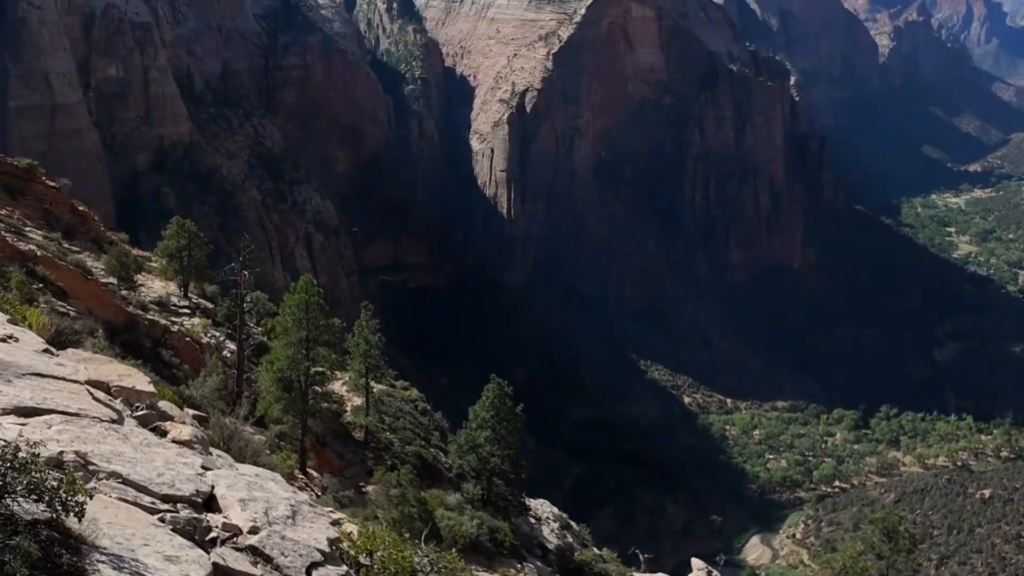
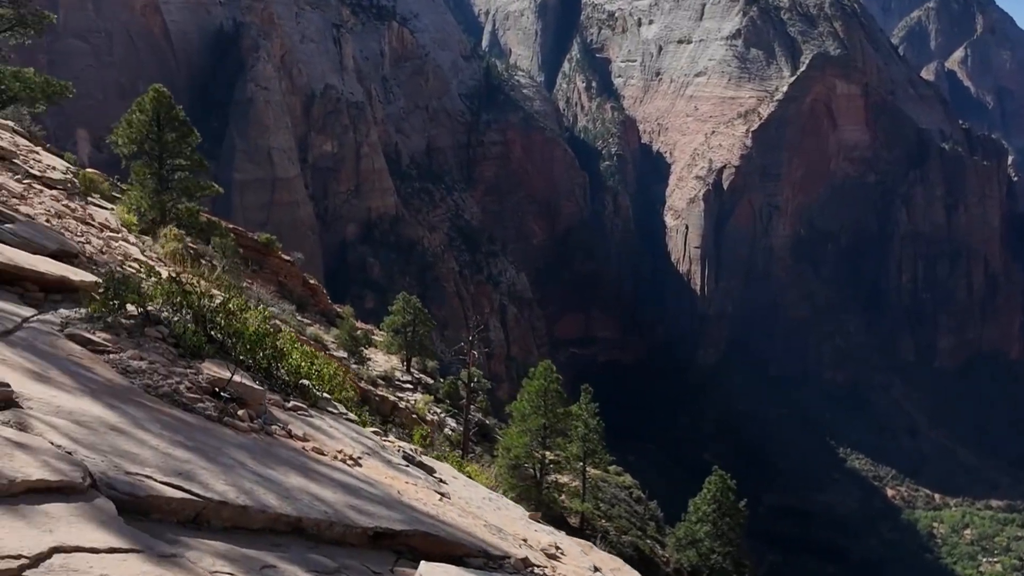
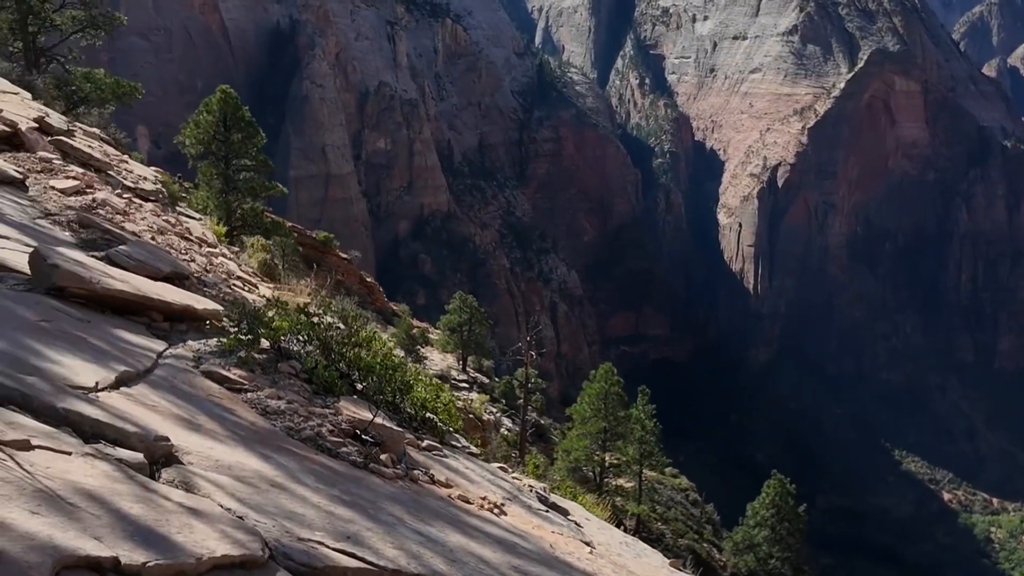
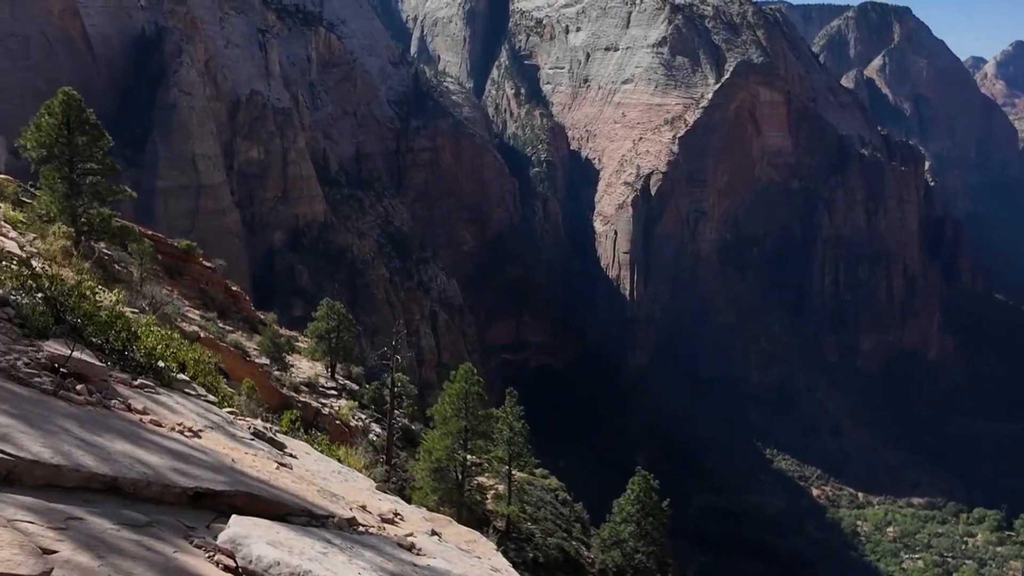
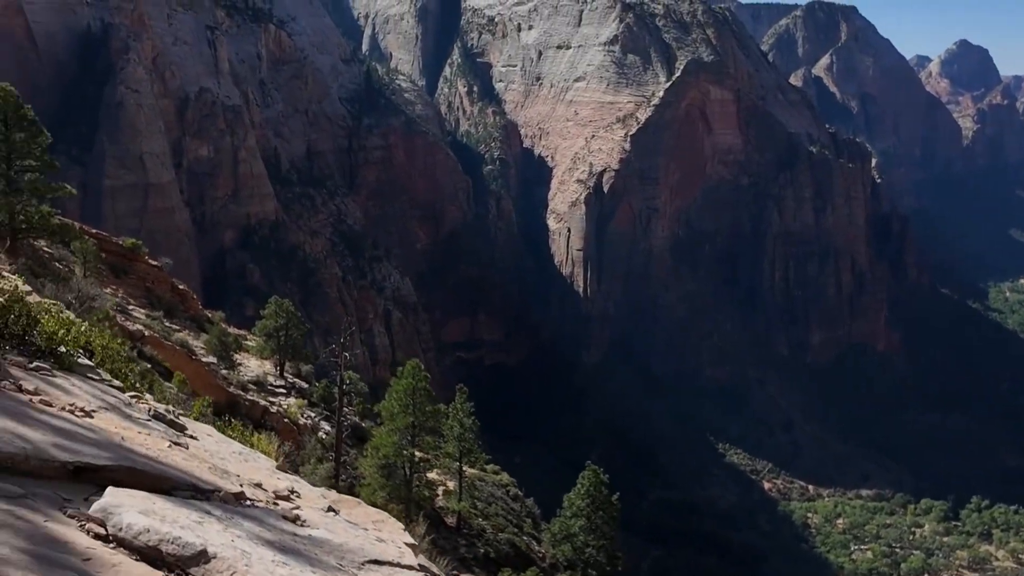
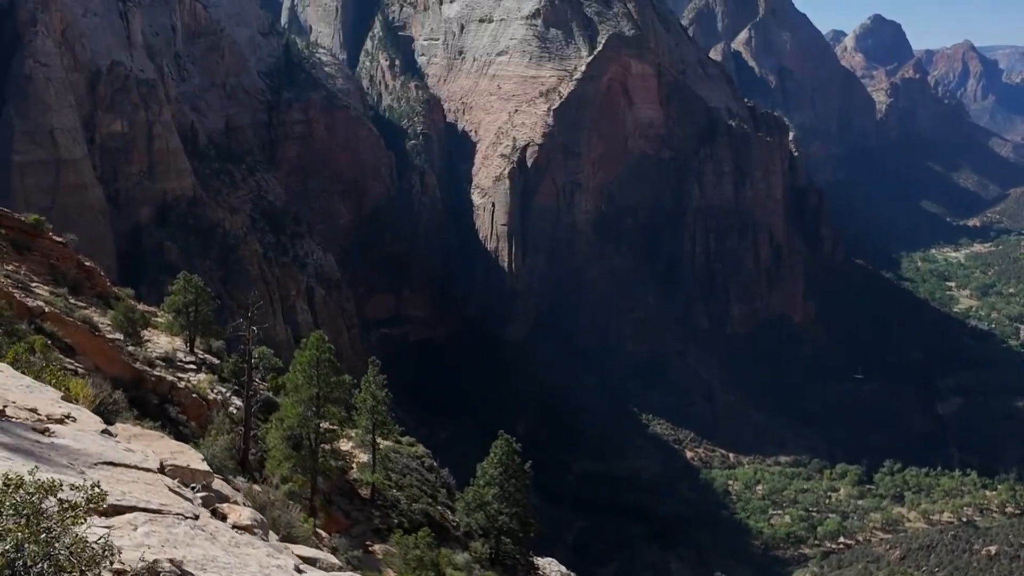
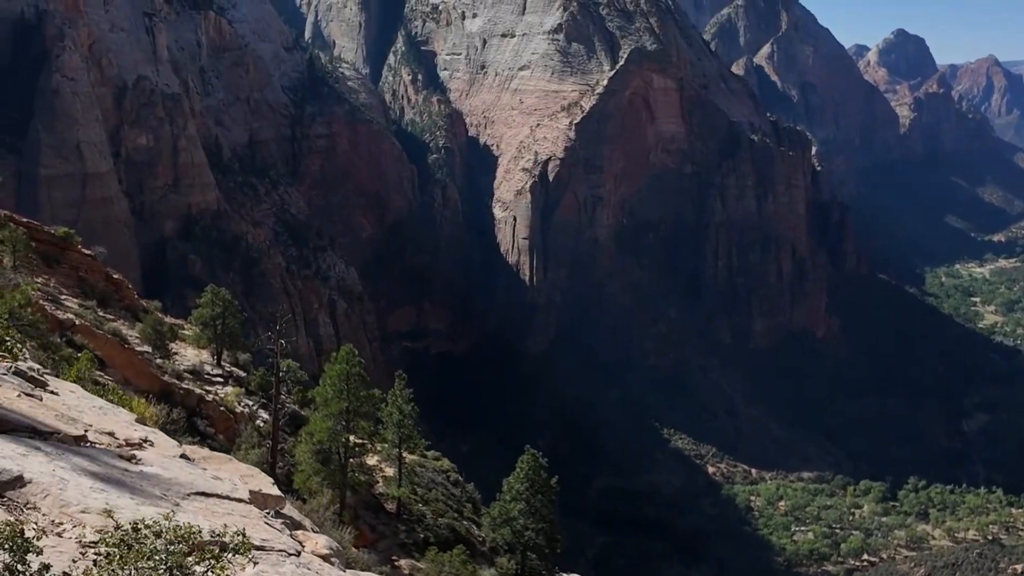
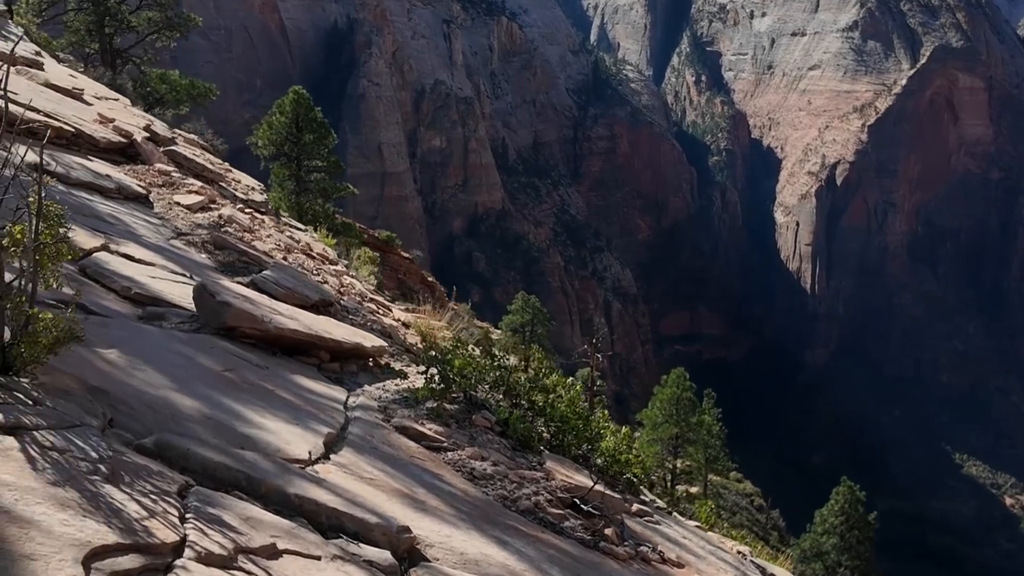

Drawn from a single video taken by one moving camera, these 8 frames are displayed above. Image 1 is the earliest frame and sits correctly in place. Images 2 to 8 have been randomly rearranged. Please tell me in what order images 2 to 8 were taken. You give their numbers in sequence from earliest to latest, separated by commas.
6, 7, 5, 4, 2, 3, 8
